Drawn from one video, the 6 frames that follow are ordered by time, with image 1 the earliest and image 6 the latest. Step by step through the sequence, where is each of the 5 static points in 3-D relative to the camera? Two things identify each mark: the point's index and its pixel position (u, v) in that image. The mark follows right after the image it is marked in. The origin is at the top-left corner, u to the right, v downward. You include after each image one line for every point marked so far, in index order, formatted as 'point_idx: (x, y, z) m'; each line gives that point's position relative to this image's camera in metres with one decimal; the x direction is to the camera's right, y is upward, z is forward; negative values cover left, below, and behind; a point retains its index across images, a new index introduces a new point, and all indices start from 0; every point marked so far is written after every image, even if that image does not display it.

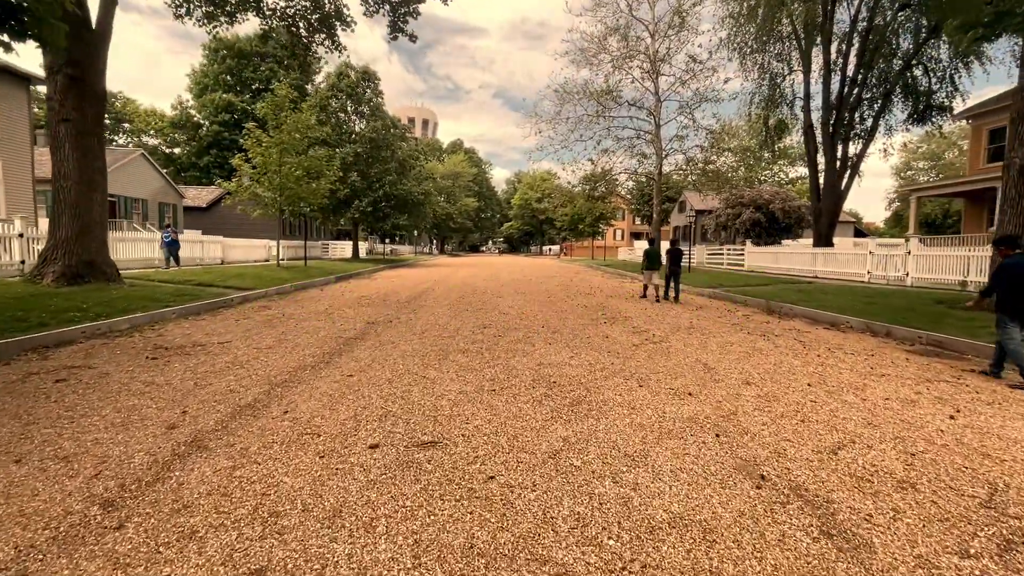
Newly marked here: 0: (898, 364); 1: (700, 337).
0: (+5.4, -1.1, +6.8) m
1: (+3.2, -0.9, +8.3) m
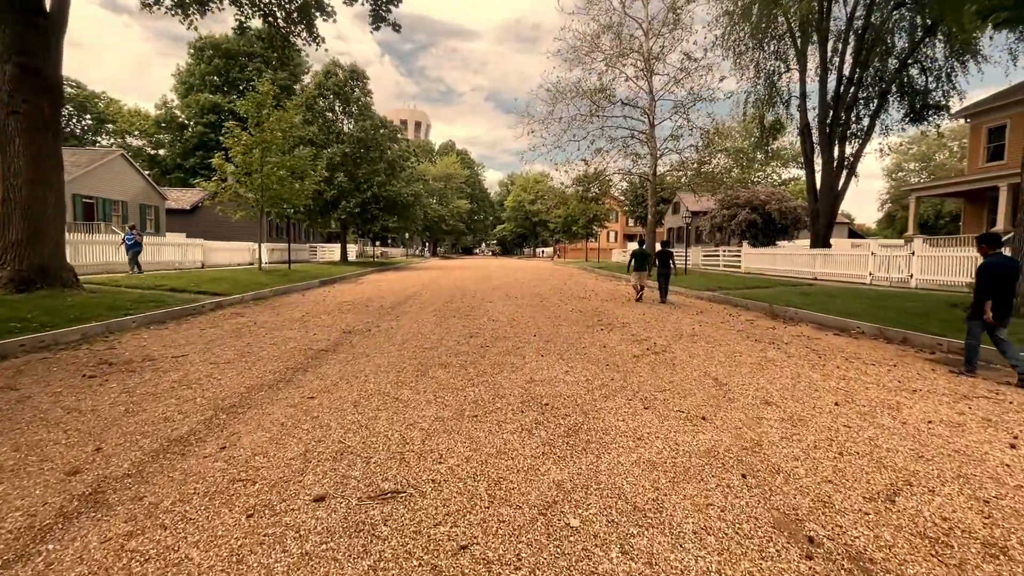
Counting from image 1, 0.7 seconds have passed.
0: (+5.3, -1.1, +6.1) m
1: (+3.1, -0.9, +7.6) m
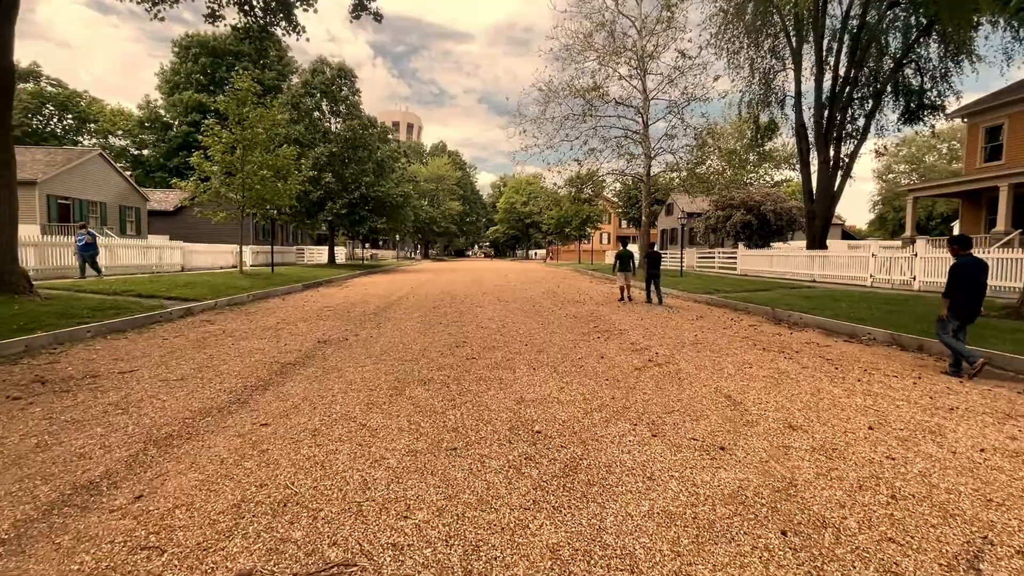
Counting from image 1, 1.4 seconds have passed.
0: (+5.1, -1.2, +5.6) m
1: (+2.9, -1.0, +7.0) m
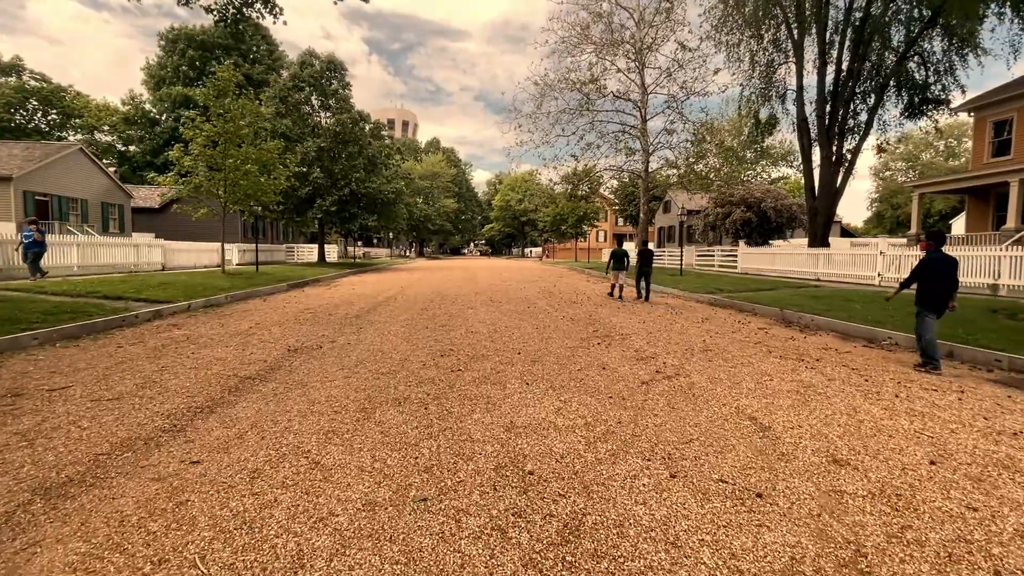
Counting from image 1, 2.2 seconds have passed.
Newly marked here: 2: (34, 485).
0: (+5.0, -1.2, +4.9) m
1: (+2.8, -1.0, +6.3) m
2: (-3.0, -1.2, +3.0) m
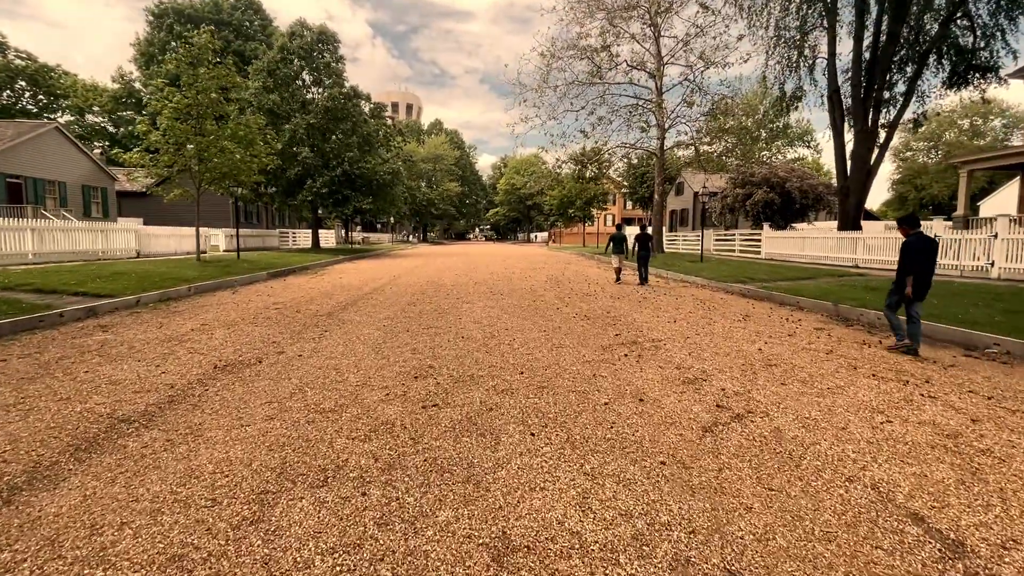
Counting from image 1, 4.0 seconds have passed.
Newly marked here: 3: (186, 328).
0: (+5.0, -1.2, +3.0) m
1: (+2.8, -1.0, +4.5) m
2: (-3.0, -1.3, +1.3) m
3: (-5.3, -0.6, +7.7) m
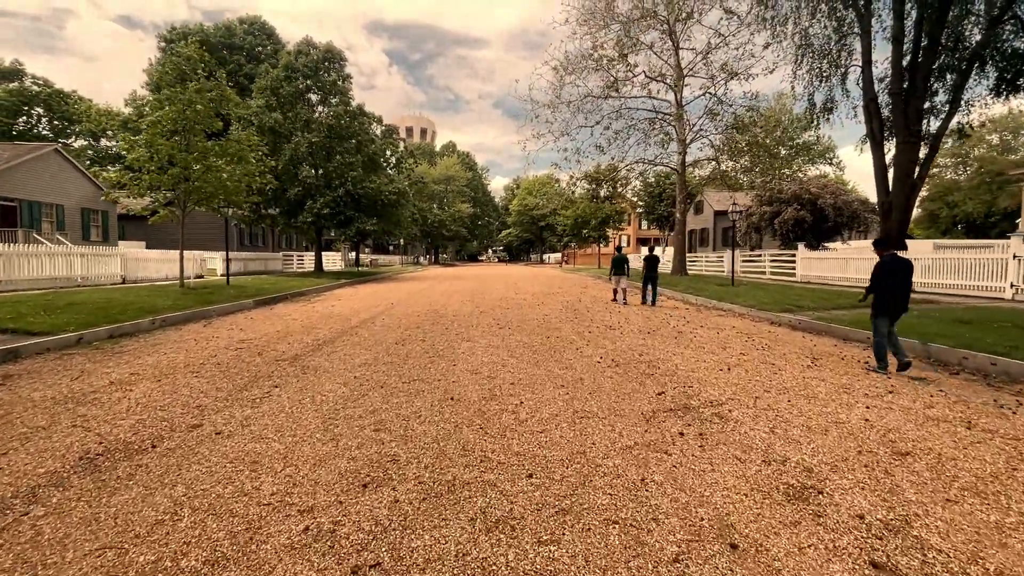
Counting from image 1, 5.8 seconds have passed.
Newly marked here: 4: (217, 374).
0: (+5.0, -1.5, +1.1) m
1: (+2.8, -1.4, +2.6) m
2: (-3.1, -1.5, -0.4) m
3: (-5.2, -1.1, +6.1) m
4: (-3.9, -1.1, +6.3) m
